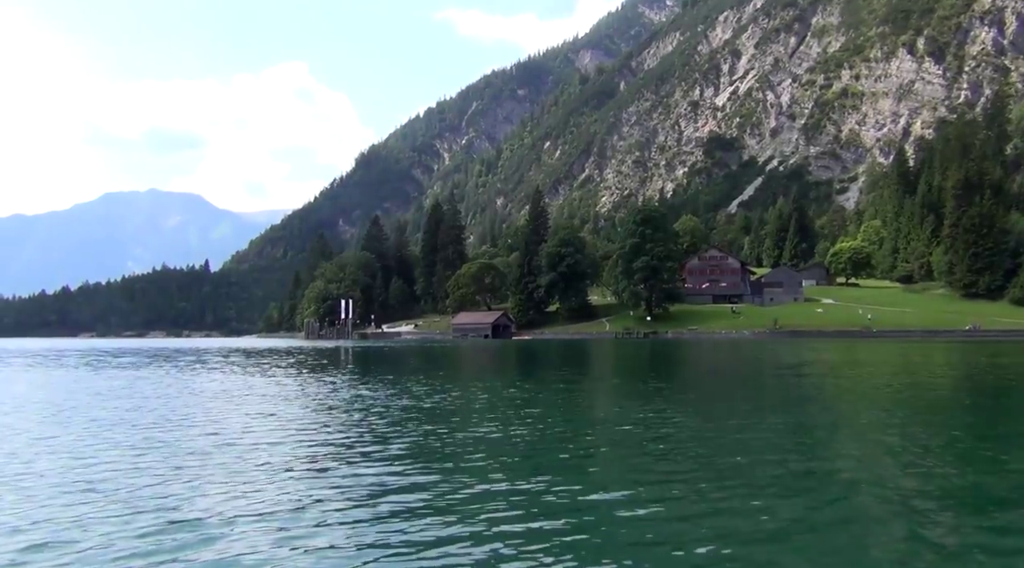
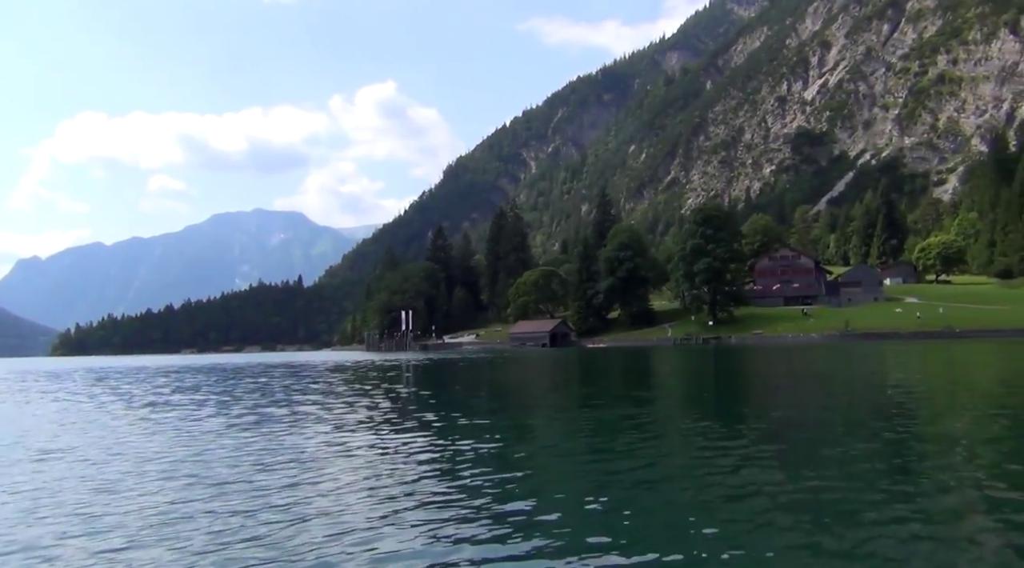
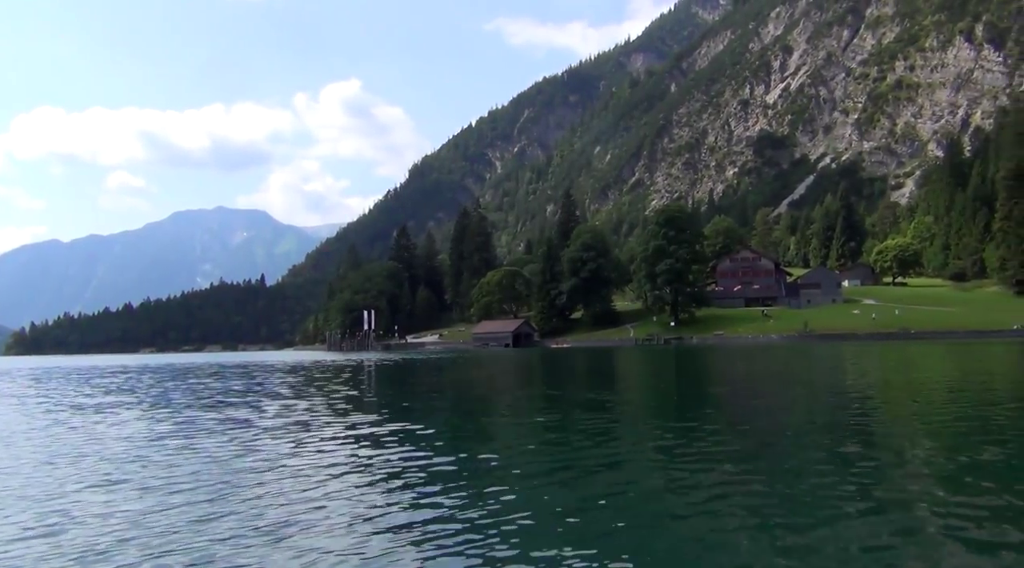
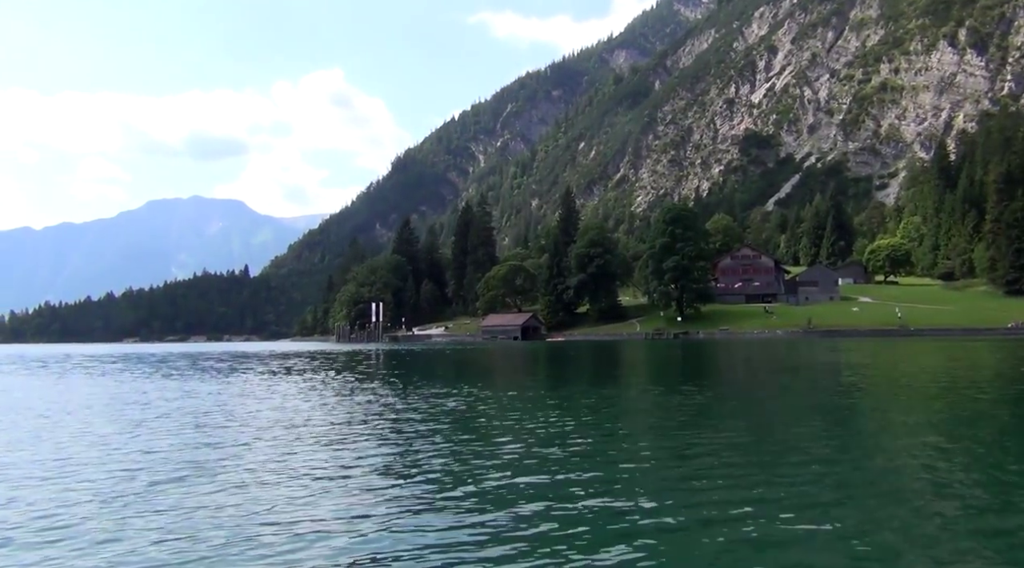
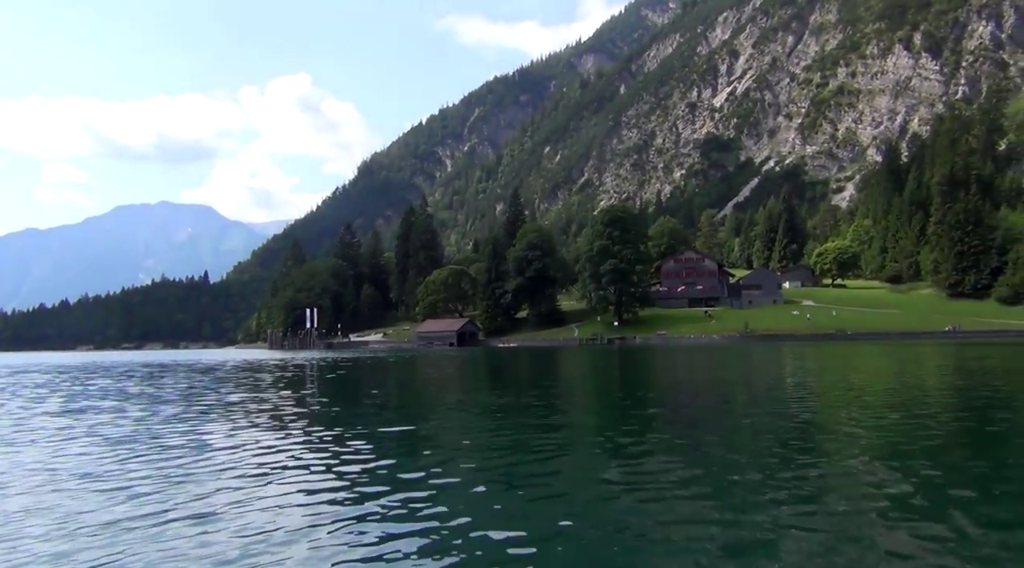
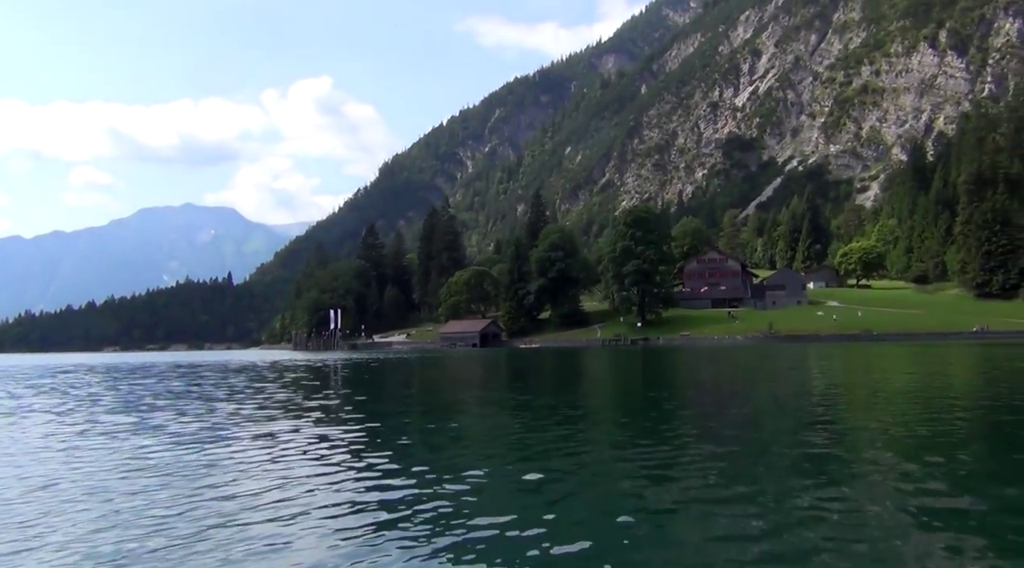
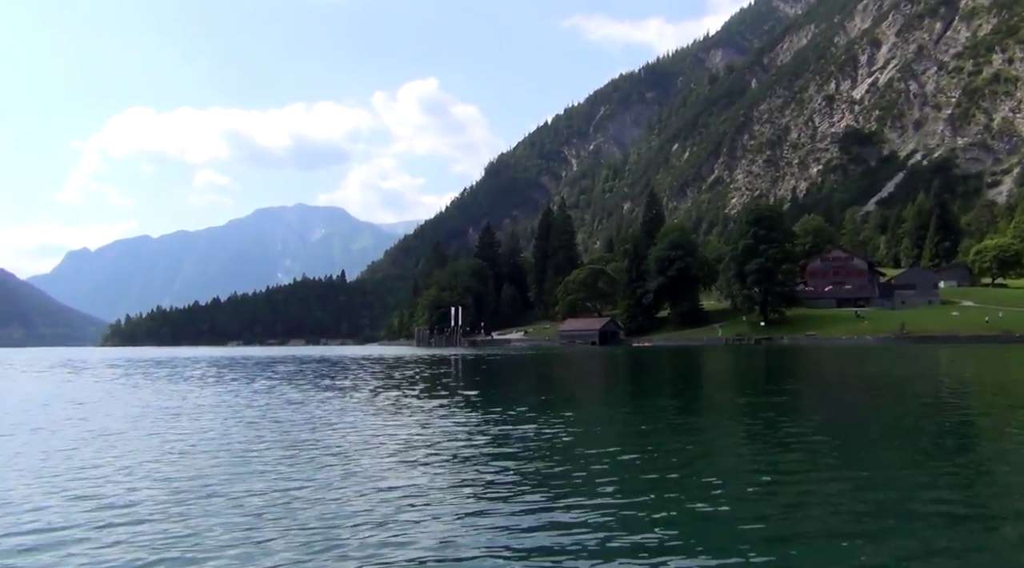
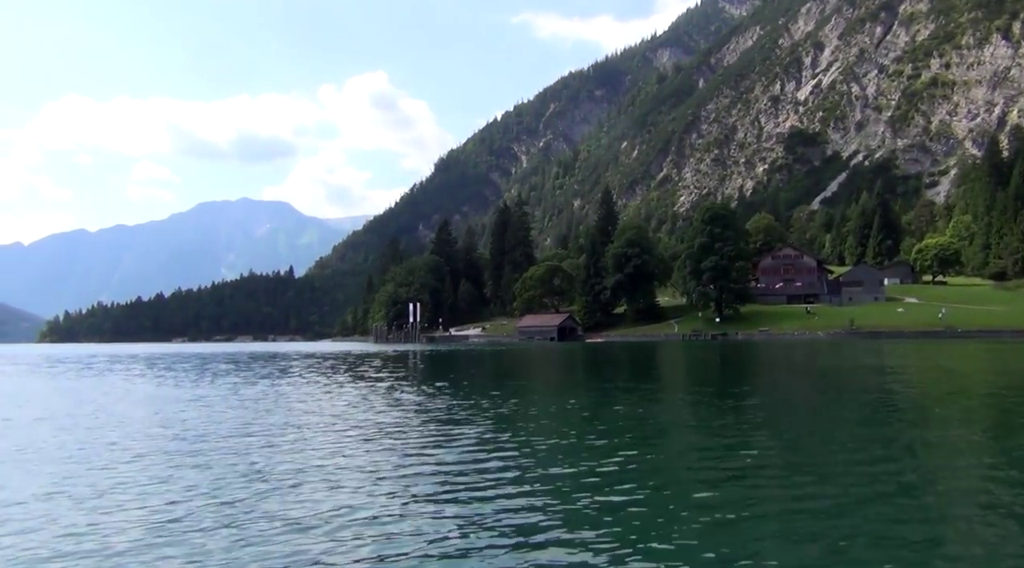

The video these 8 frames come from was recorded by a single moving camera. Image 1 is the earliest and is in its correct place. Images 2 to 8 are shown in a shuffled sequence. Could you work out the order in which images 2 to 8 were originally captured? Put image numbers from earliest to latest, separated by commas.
4, 8, 7, 2, 3, 6, 5
